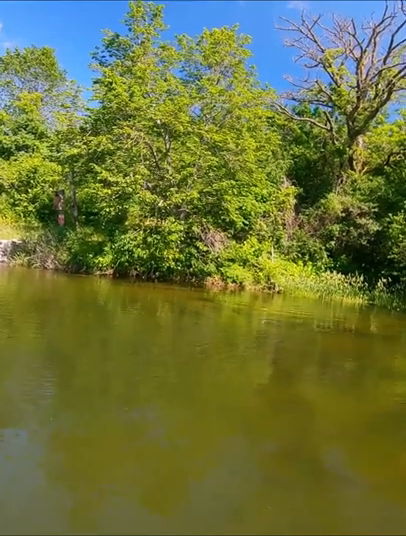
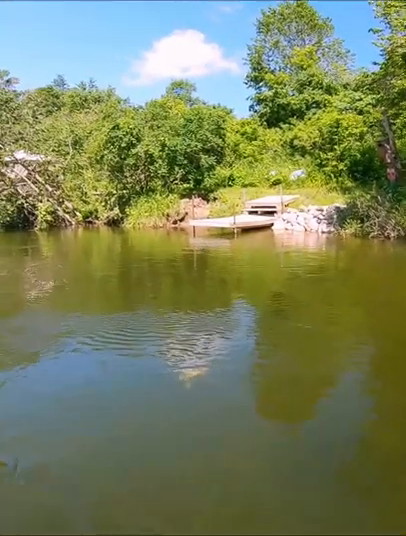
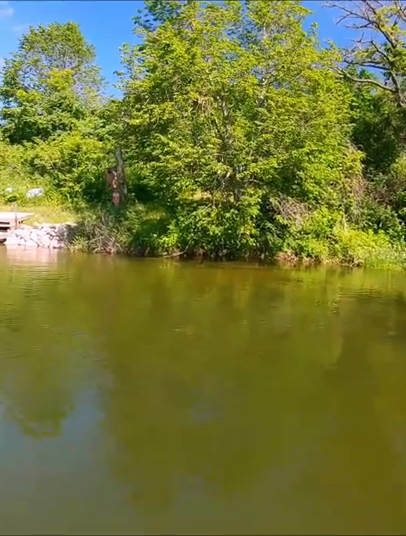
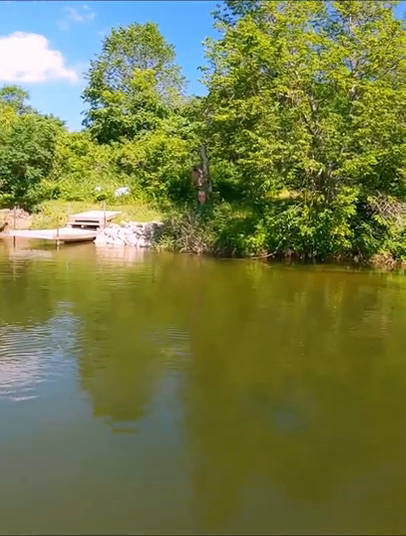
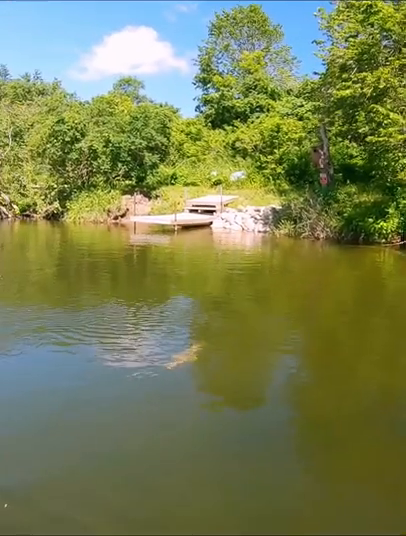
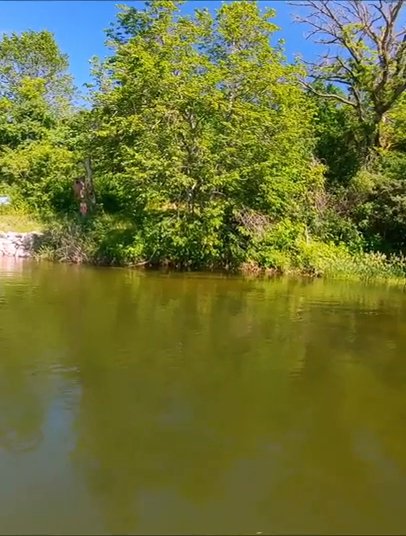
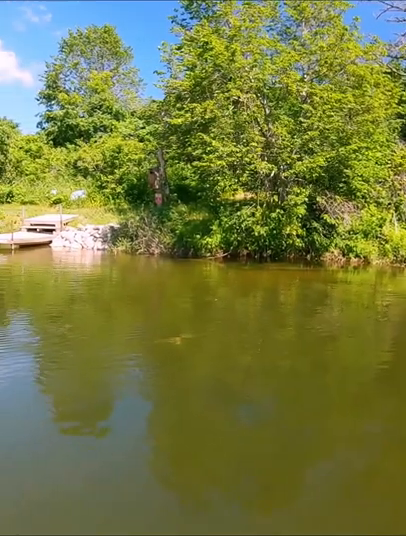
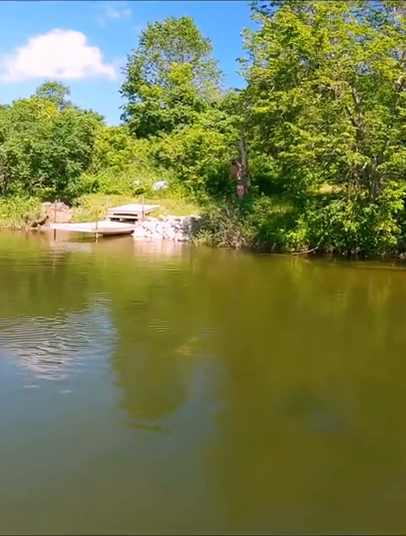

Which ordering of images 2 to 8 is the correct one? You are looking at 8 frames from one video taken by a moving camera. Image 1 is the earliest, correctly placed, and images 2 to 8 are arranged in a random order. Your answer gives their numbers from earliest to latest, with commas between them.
6, 3, 7, 4, 8, 5, 2
